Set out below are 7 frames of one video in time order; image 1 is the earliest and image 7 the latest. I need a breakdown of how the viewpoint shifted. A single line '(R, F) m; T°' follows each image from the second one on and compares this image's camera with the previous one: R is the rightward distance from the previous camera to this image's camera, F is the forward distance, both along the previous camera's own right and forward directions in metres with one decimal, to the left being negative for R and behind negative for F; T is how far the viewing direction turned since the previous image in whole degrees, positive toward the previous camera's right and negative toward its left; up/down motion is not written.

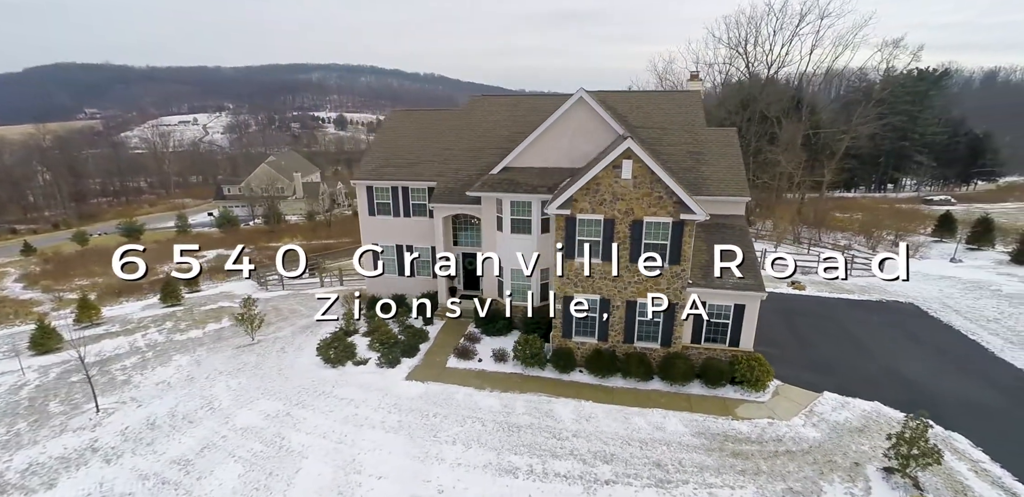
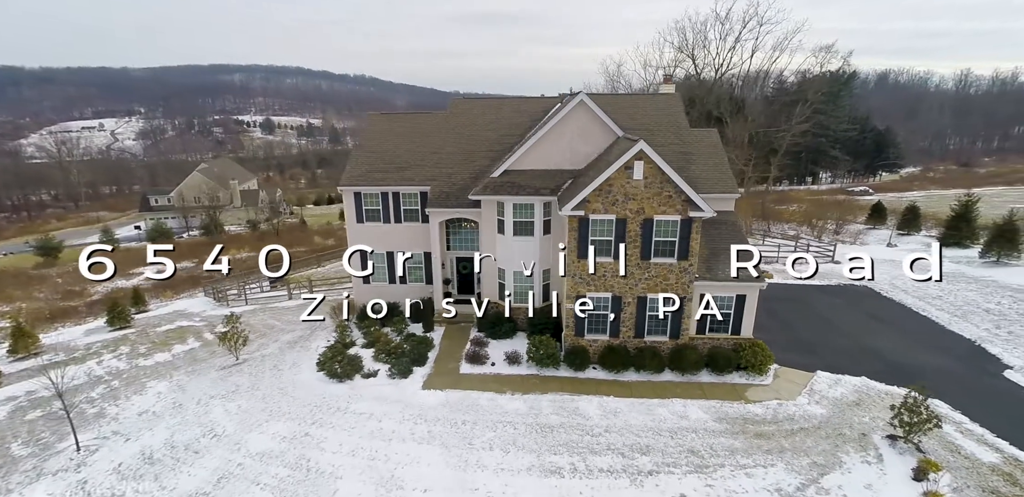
(-2.4, +0.1) m; +7°
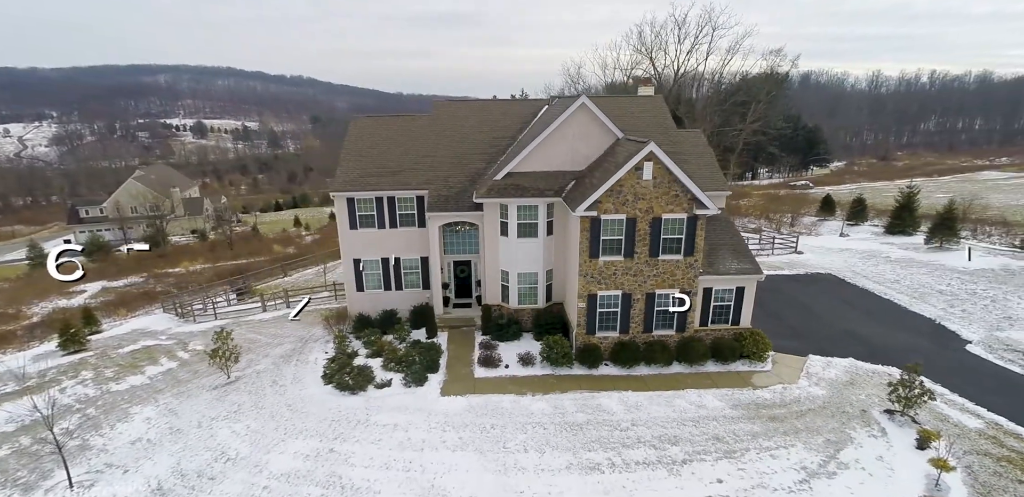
(-2.1, 0.0) m; +6°
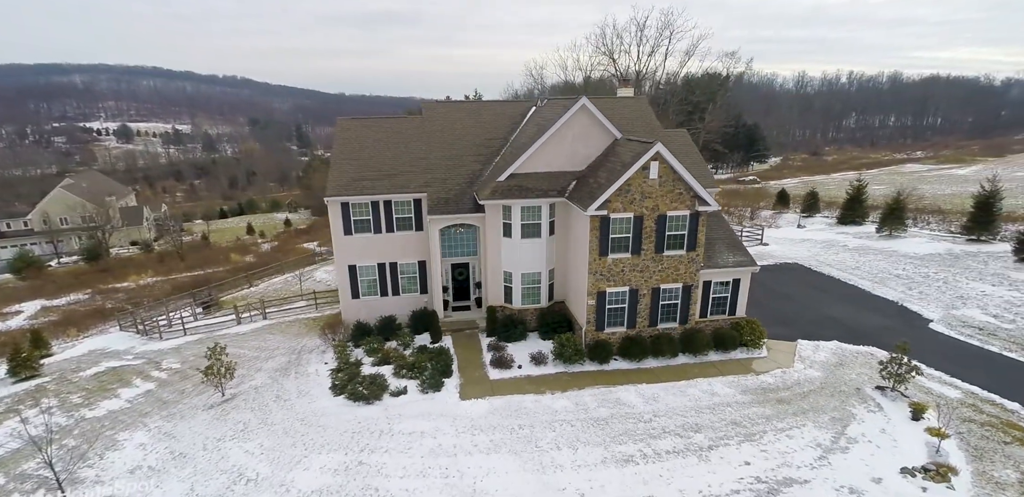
(-2.0, 0.0) m; +6°
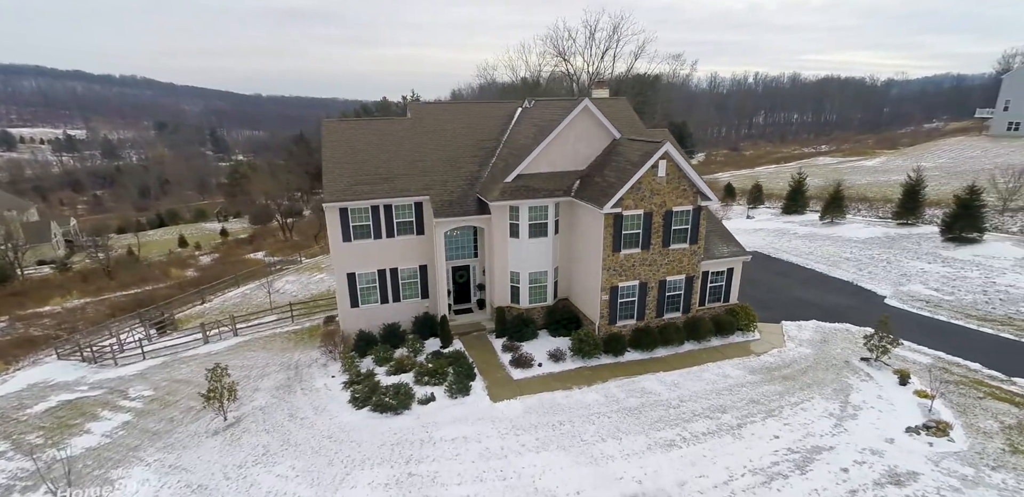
(-2.9, 0.0) m; +7°
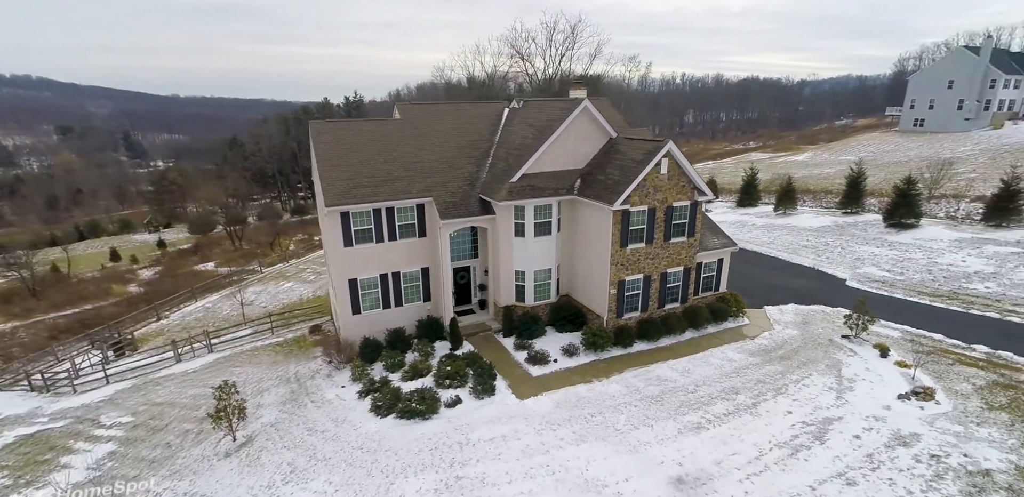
(-2.5, -0.1) m; +7°
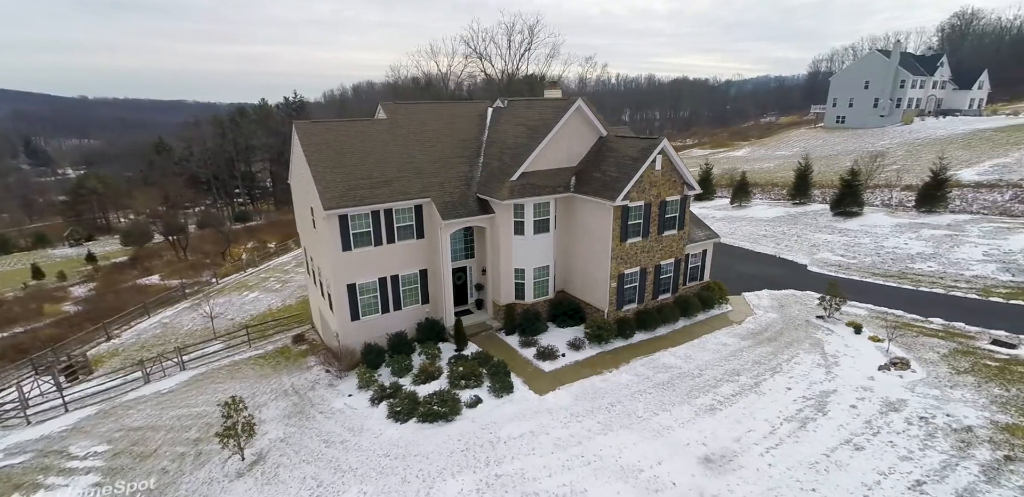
(-2.2, -0.1) m; +6°
